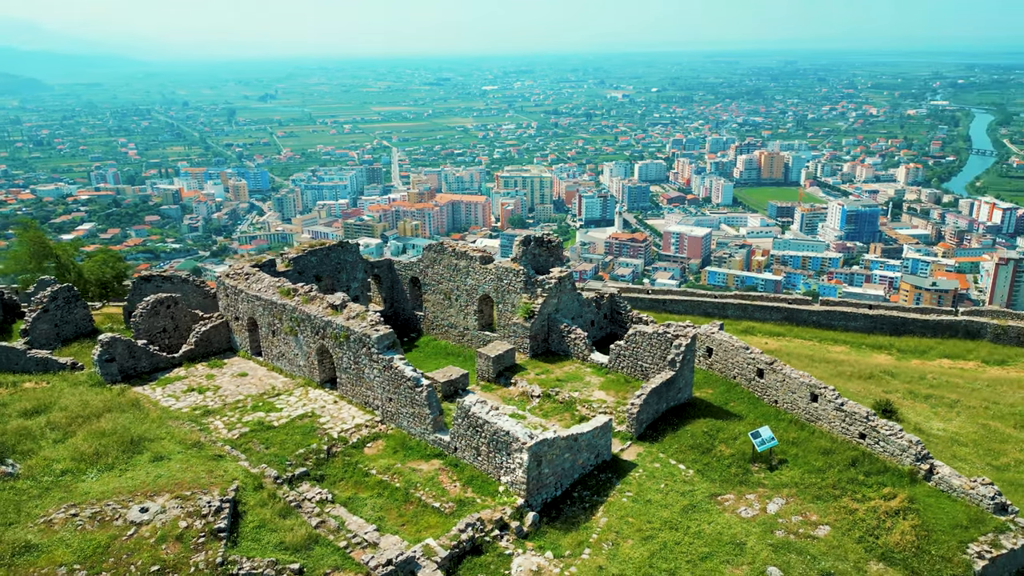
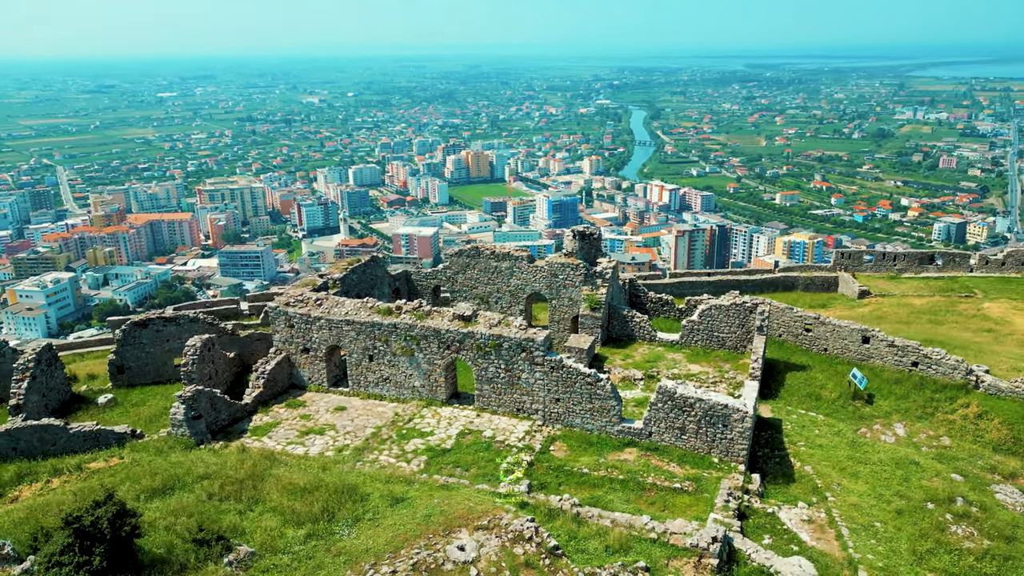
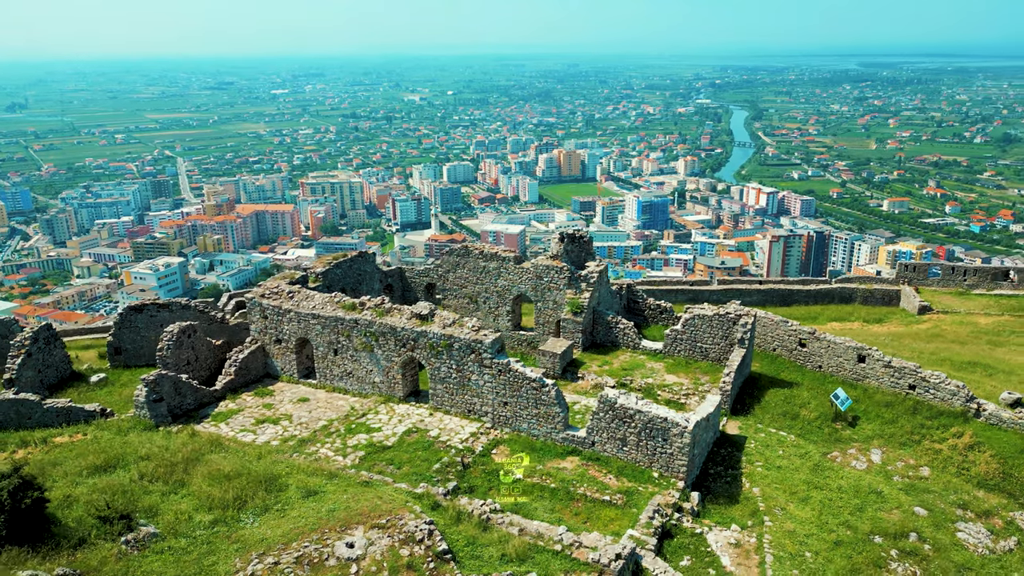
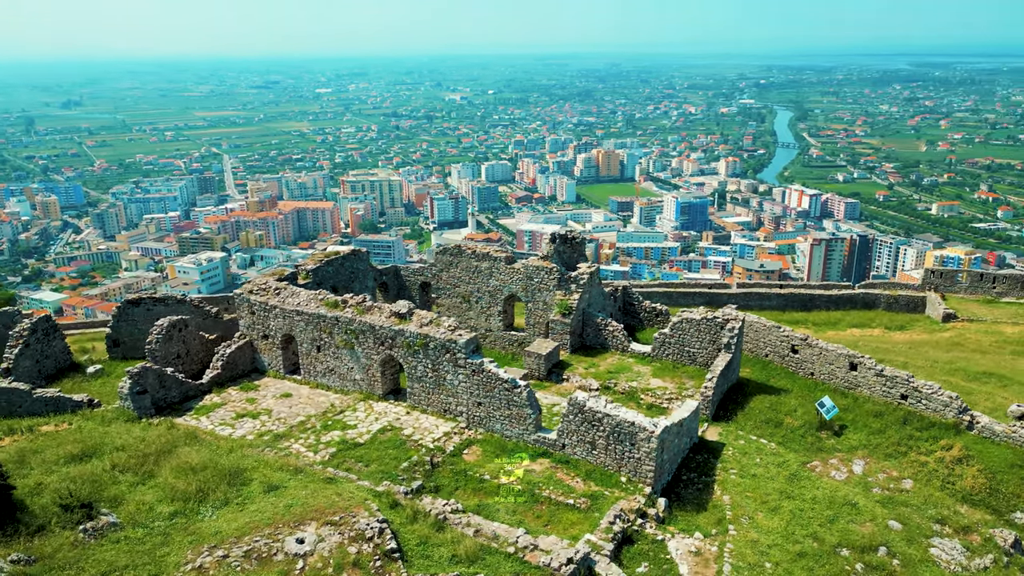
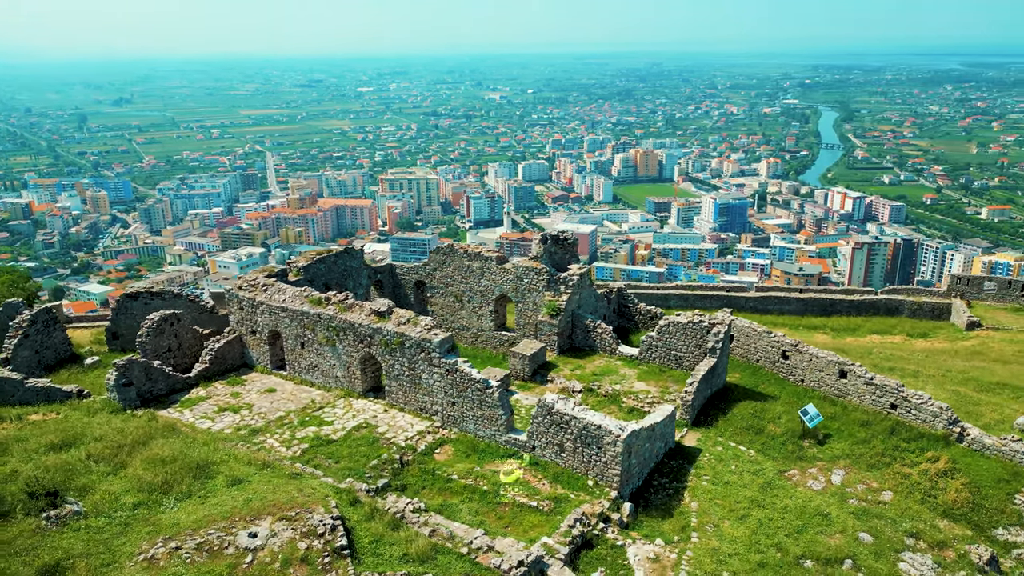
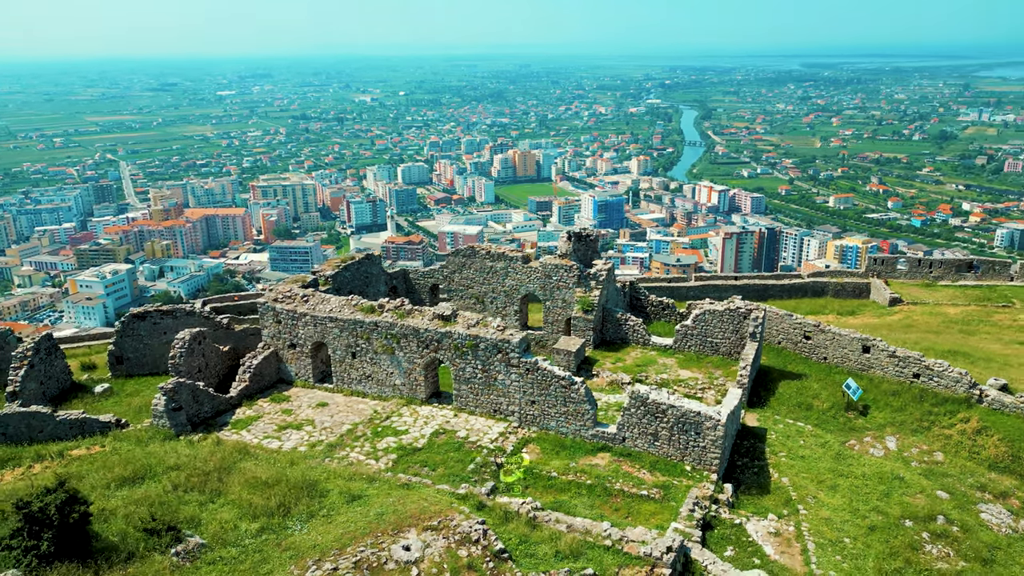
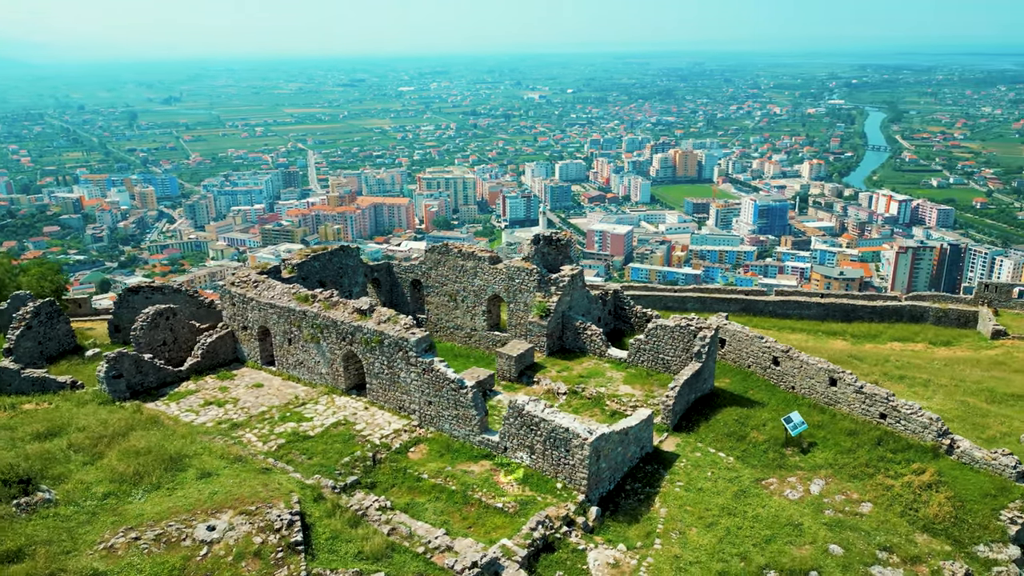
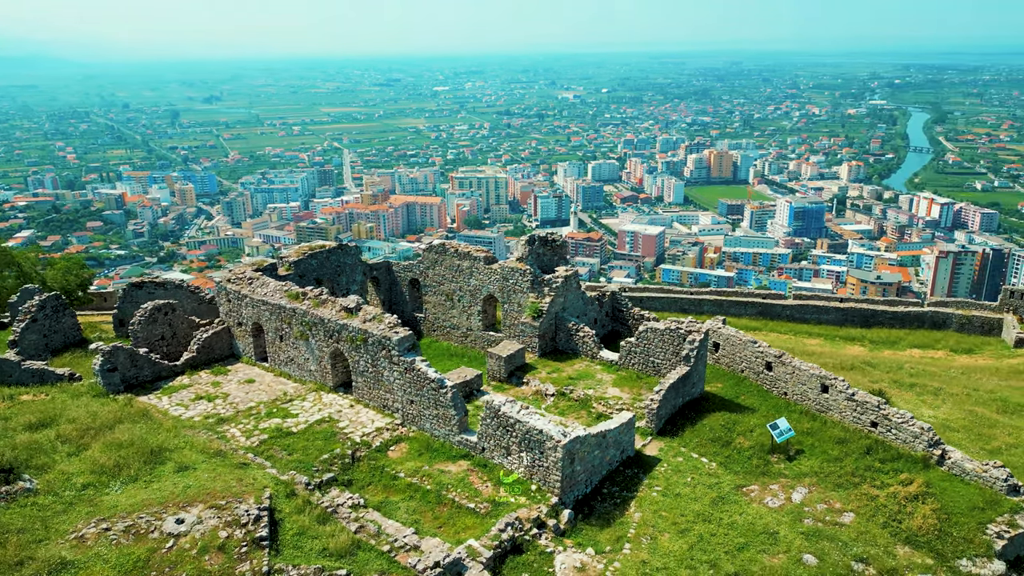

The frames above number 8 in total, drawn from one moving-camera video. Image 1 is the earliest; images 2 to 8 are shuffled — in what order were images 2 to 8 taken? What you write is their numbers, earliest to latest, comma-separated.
8, 7, 5, 4, 3, 6, 2
